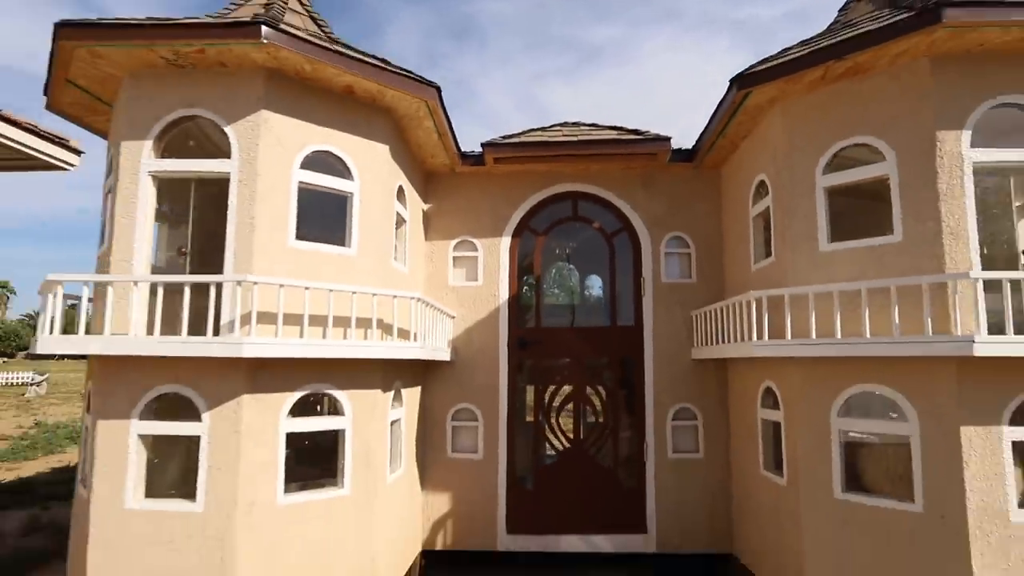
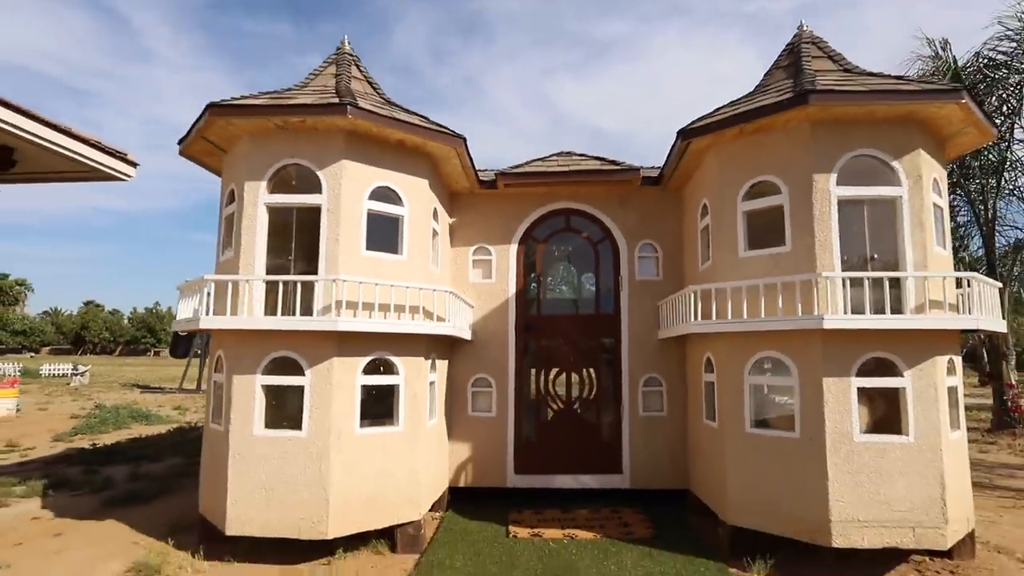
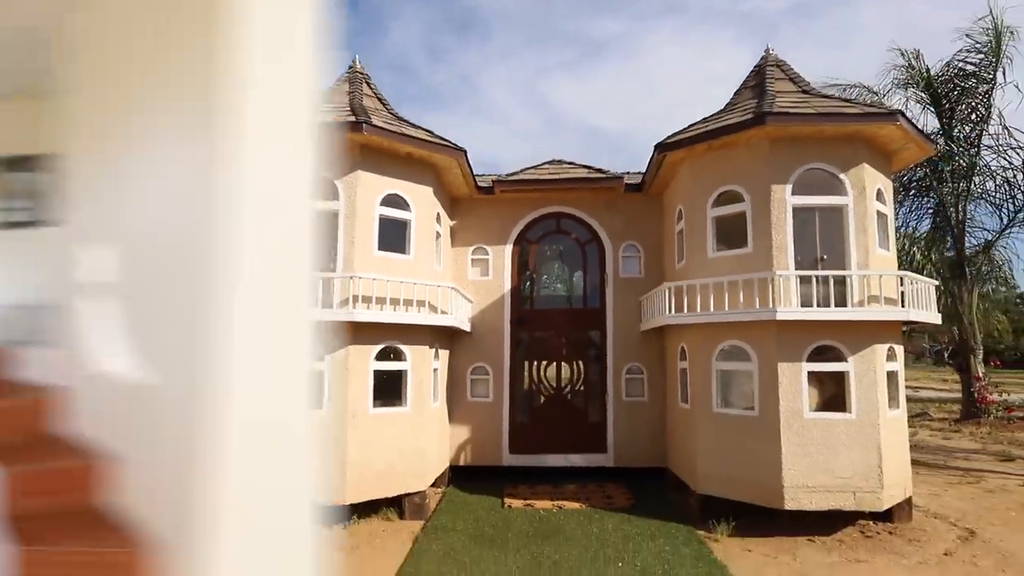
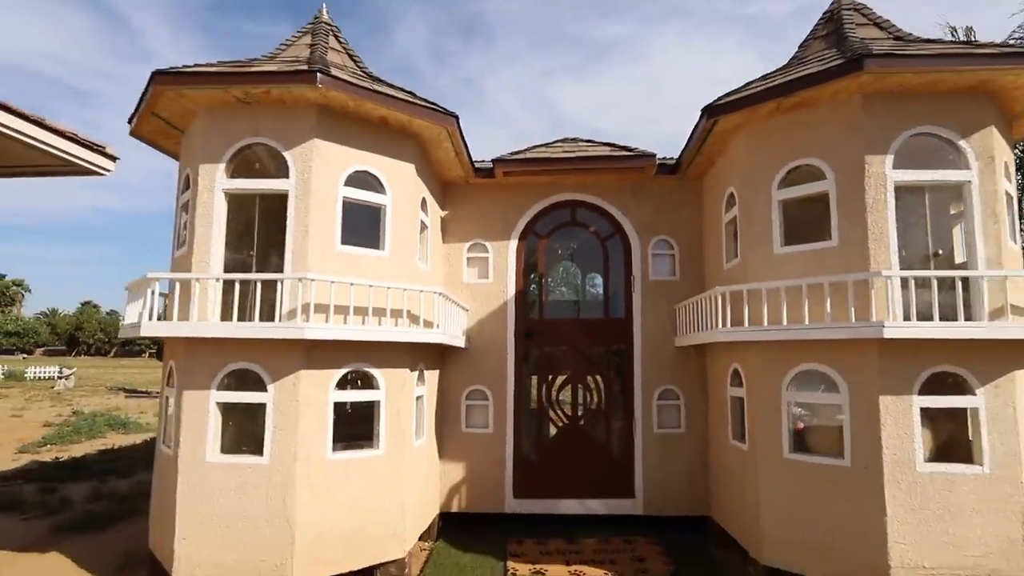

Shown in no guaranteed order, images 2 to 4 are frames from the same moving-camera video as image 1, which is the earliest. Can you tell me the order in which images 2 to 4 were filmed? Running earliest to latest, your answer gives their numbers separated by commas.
4, 2, 3
